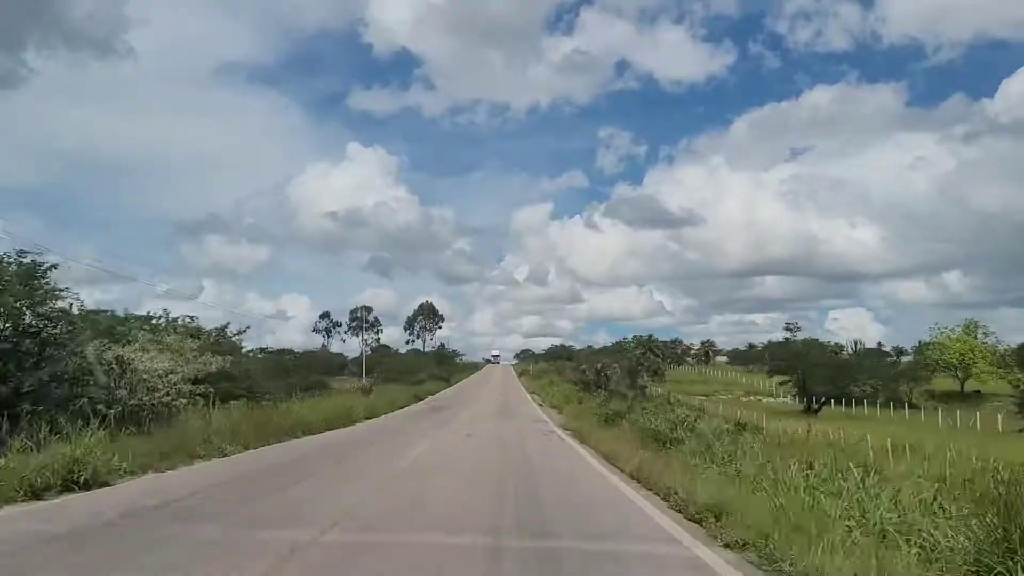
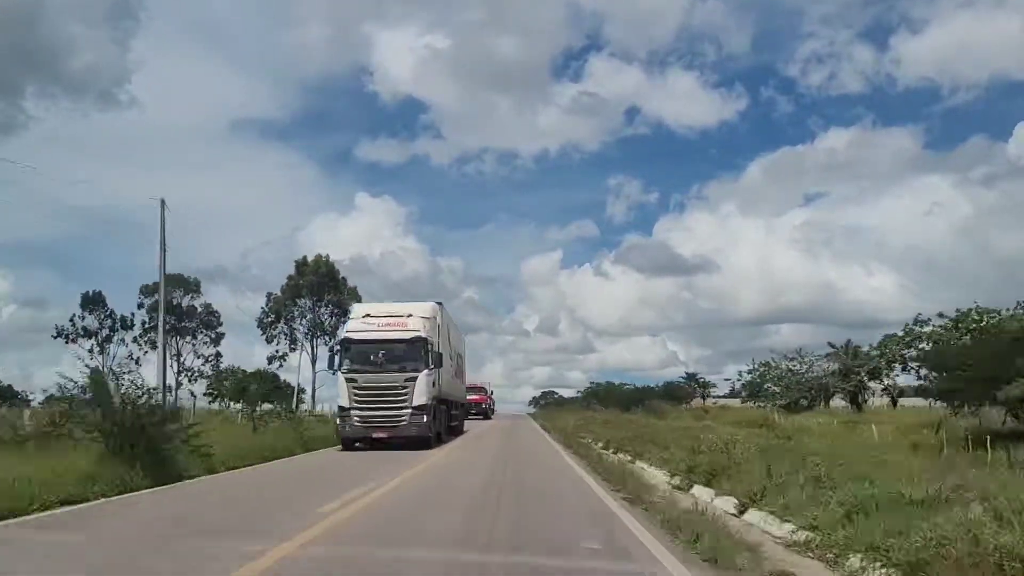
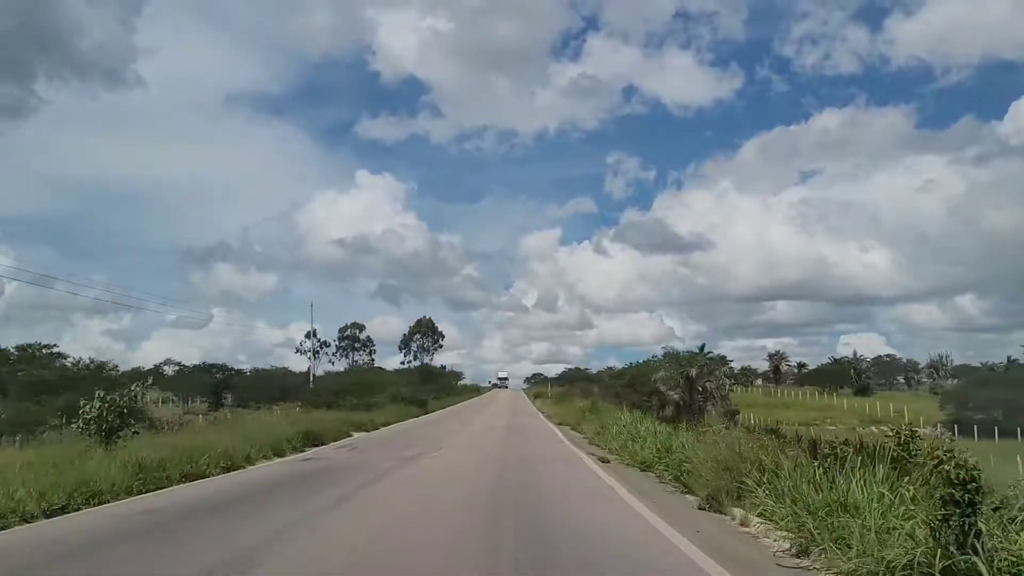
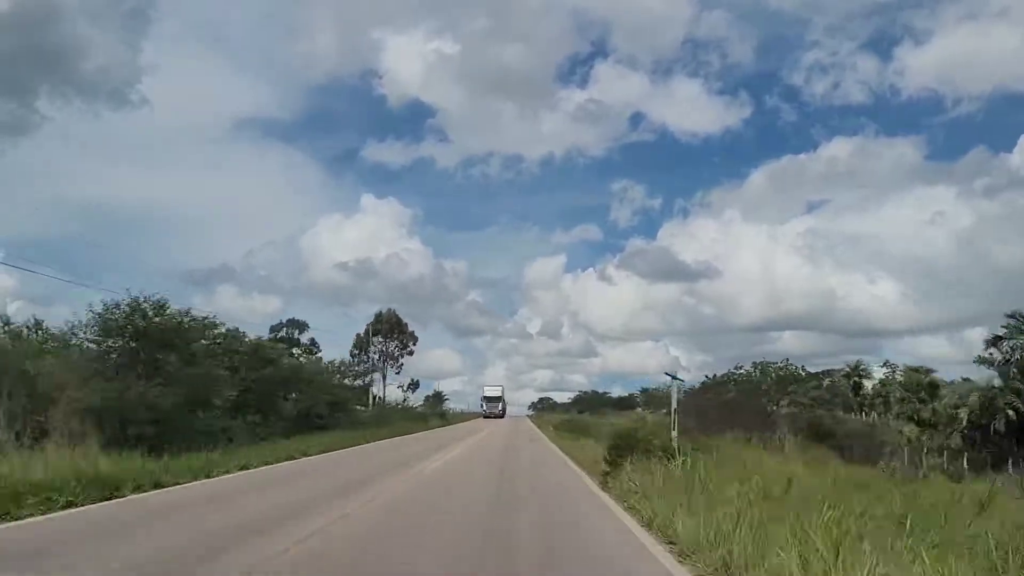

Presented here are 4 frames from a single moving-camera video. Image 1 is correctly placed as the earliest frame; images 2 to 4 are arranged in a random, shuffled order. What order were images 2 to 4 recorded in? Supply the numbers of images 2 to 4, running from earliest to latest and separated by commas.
3, 4, 2
